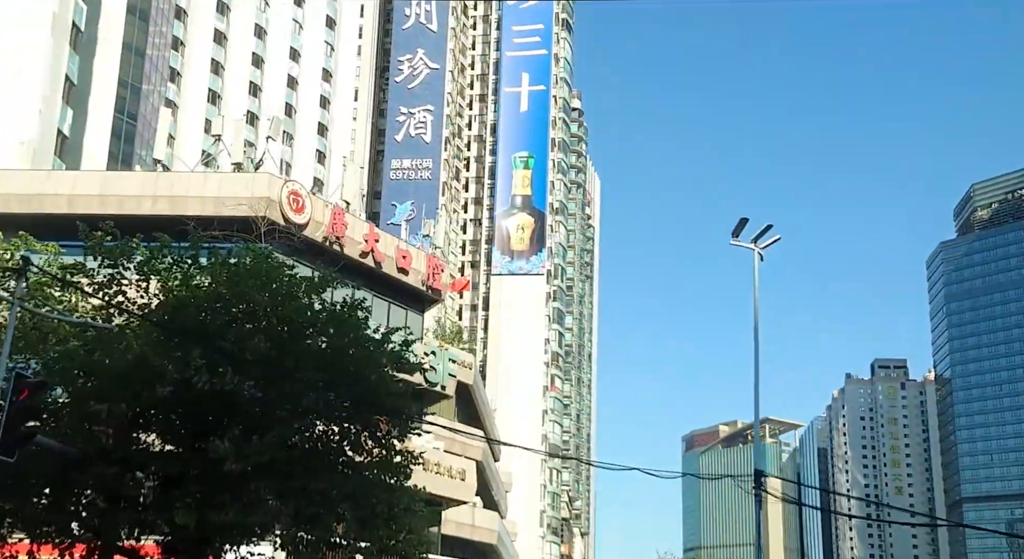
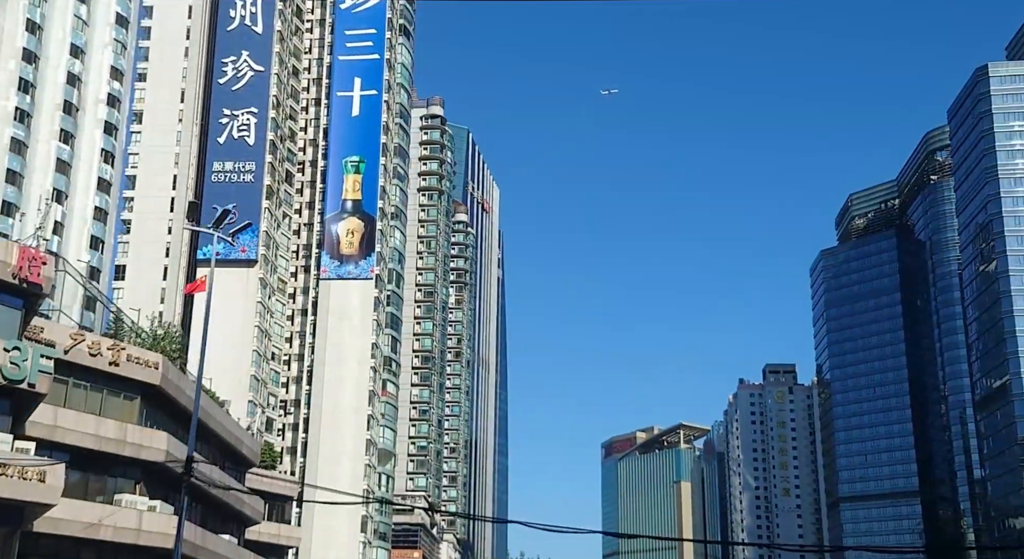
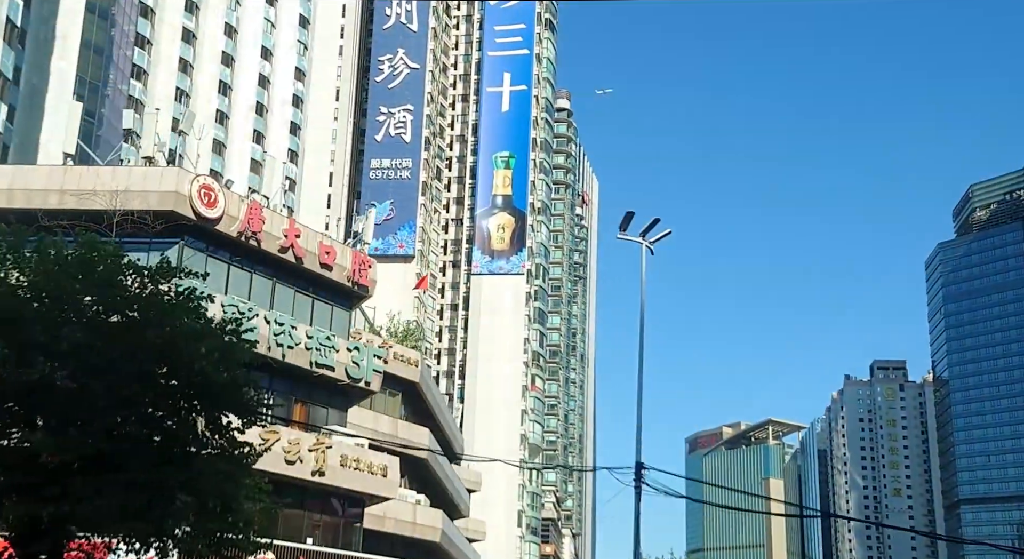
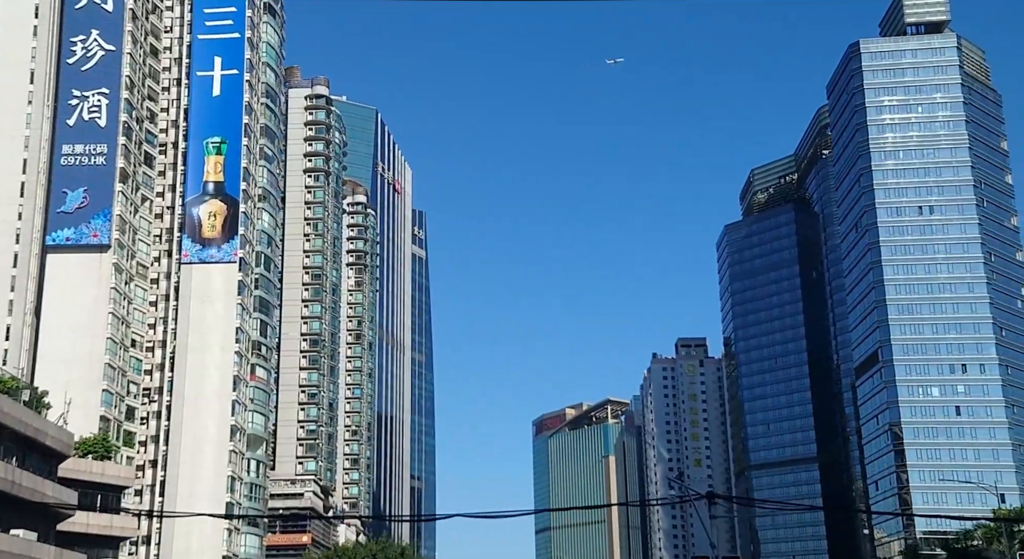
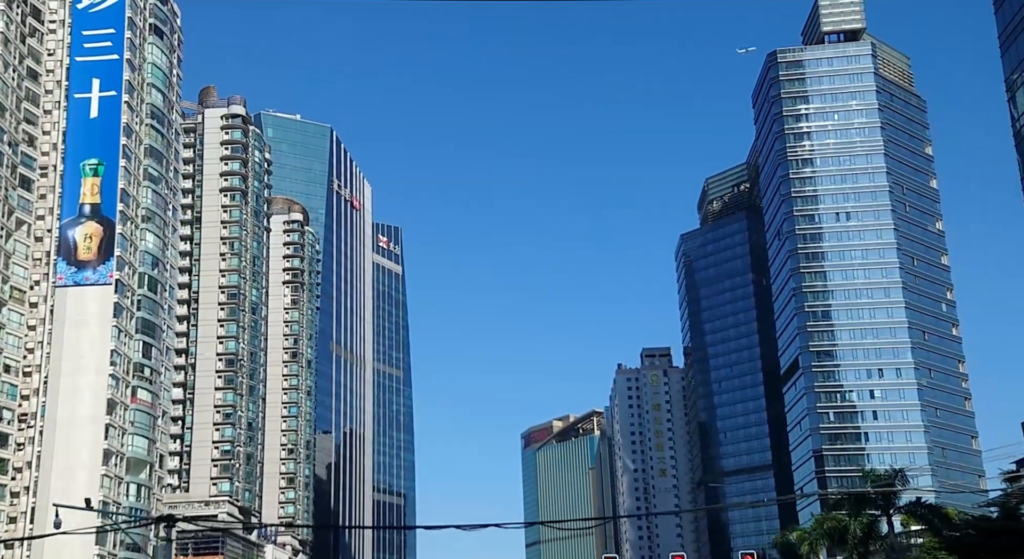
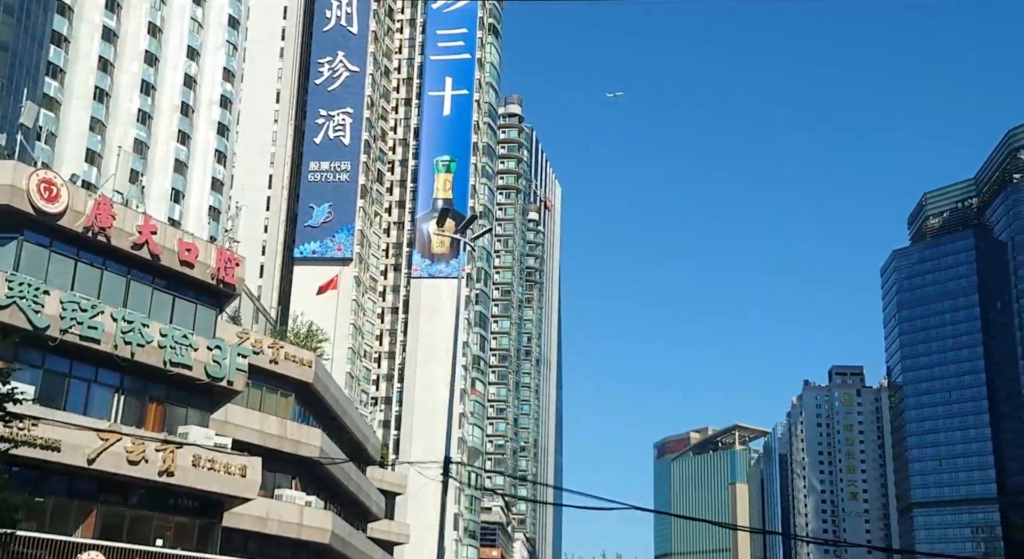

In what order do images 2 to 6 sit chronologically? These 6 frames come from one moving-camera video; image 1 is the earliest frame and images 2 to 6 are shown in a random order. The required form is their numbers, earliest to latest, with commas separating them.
3, 6, 2, 4, 5
